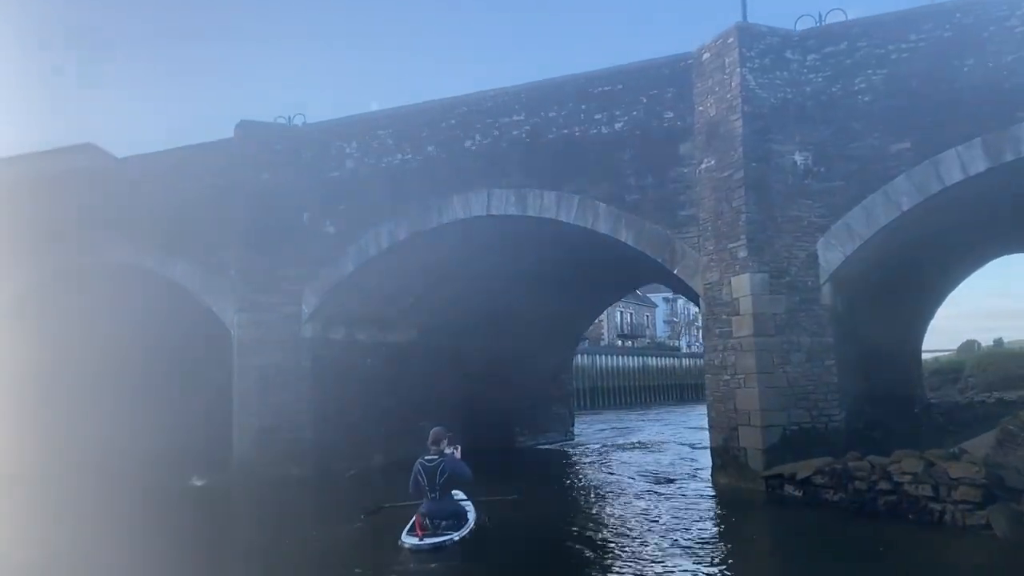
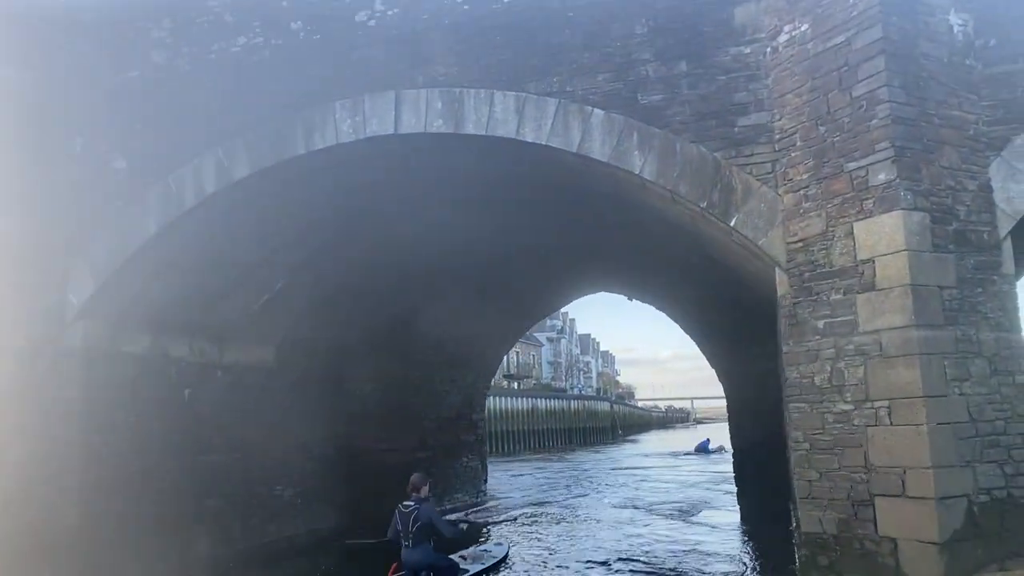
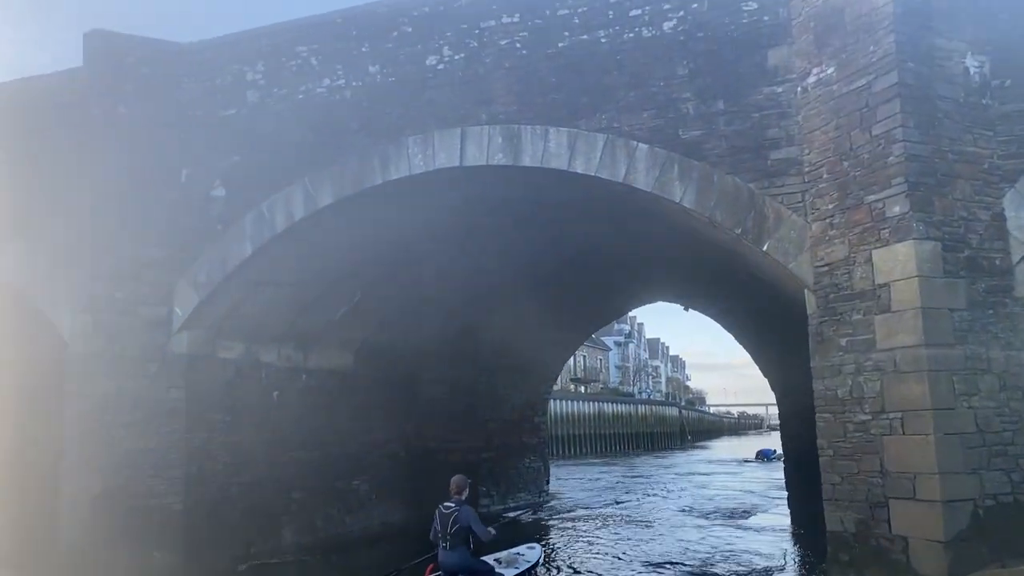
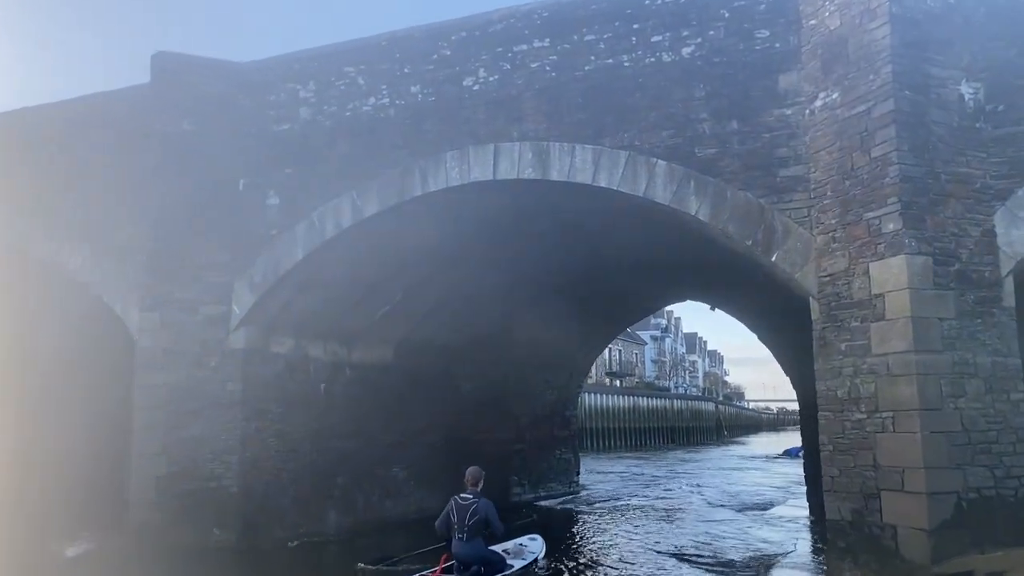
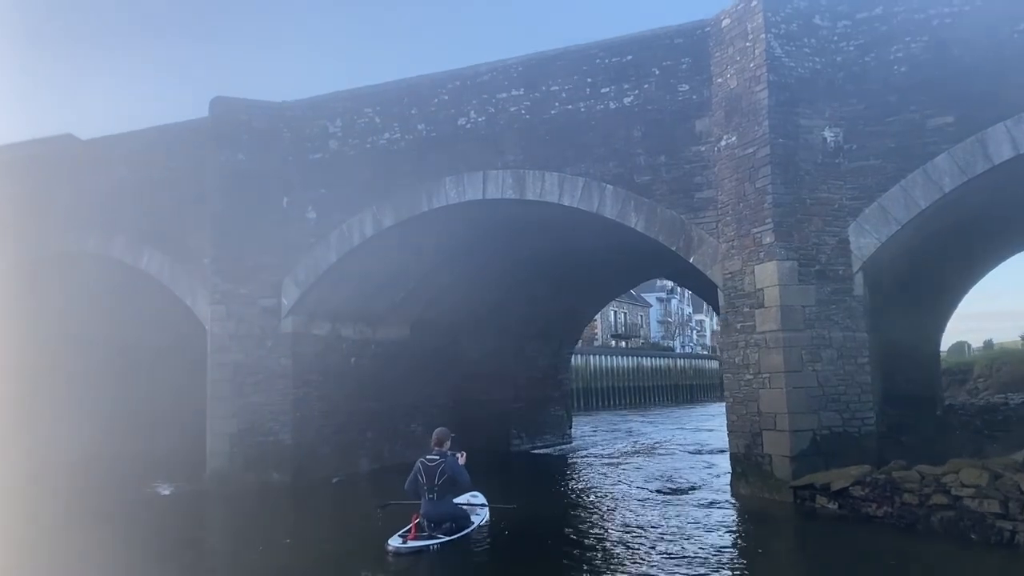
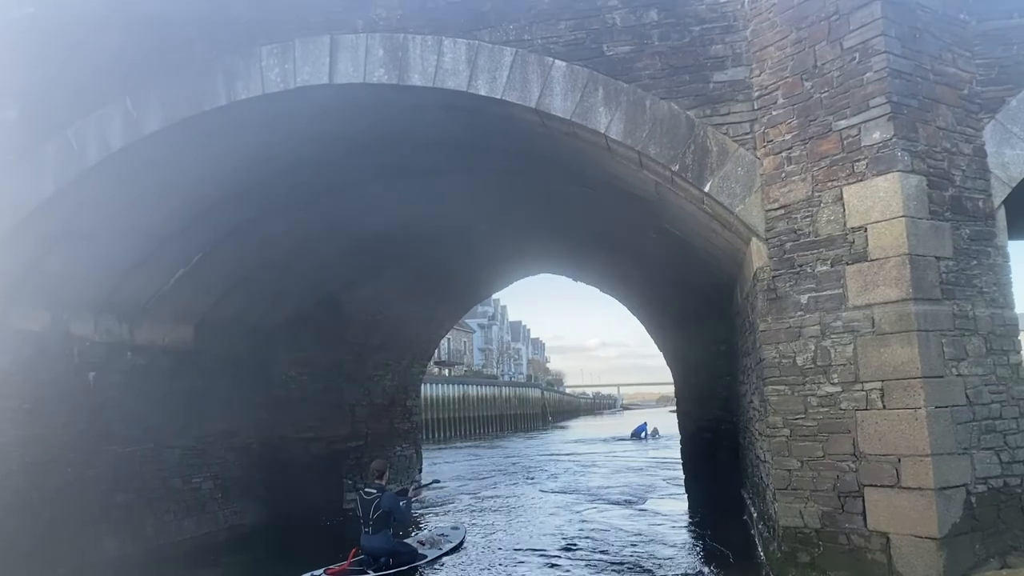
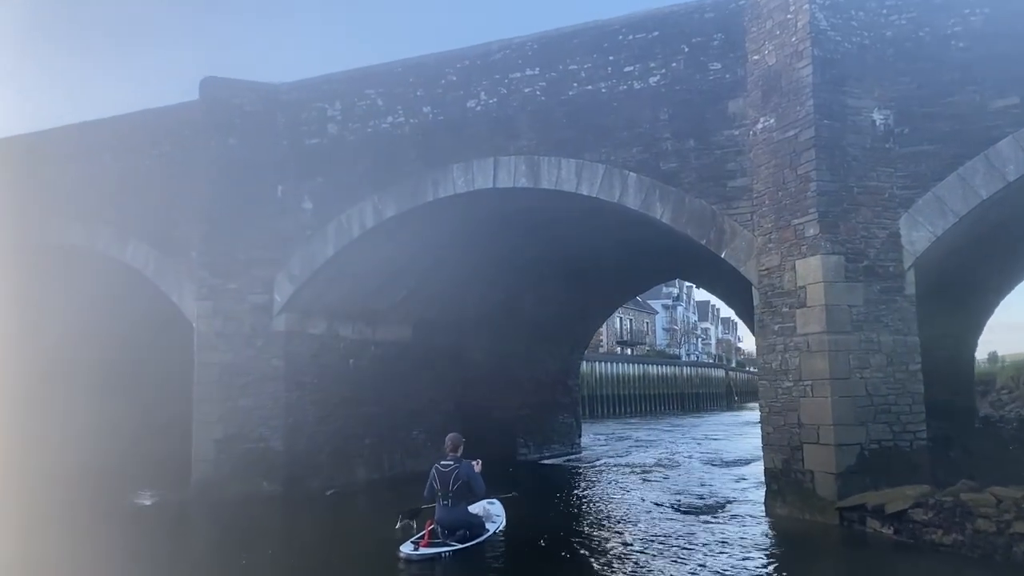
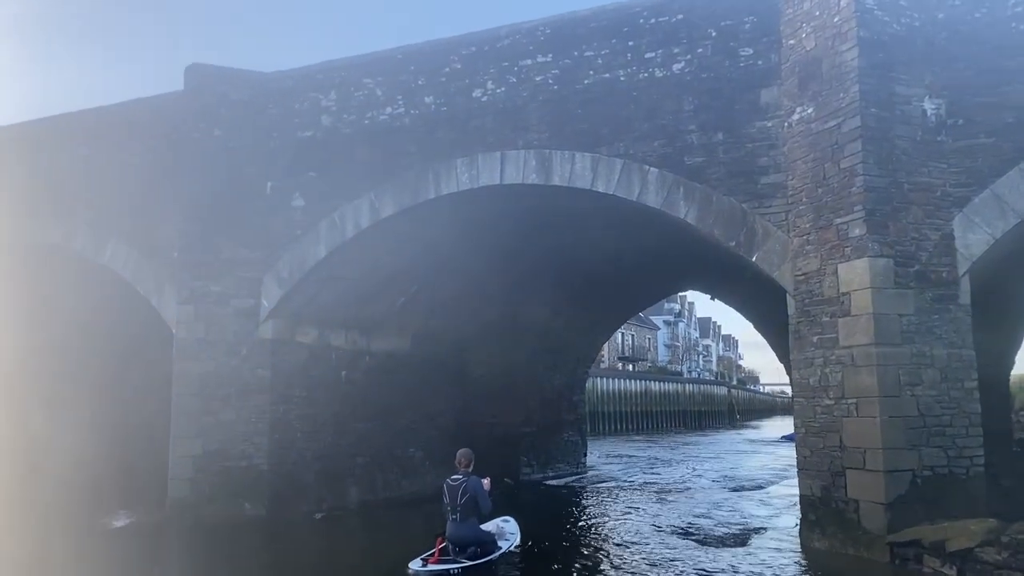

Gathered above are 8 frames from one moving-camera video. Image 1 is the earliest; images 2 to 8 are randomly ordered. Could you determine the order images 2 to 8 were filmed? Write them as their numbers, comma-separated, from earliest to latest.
5, 7, 8, 4, 3, 2, 6
